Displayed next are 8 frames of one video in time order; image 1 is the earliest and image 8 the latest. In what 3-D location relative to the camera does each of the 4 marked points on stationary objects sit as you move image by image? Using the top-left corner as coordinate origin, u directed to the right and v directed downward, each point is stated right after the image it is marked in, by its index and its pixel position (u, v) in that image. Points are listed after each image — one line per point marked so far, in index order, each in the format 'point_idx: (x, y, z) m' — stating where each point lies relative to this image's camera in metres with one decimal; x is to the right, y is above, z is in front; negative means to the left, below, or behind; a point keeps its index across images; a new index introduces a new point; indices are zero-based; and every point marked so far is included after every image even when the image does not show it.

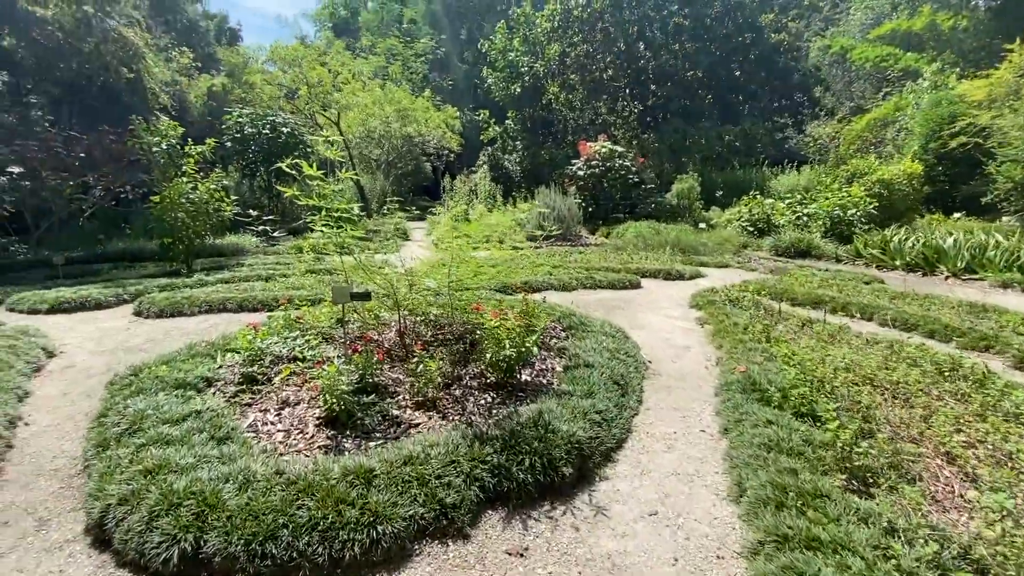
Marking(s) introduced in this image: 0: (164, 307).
0: (-3.8, -0.2, +5.3) m
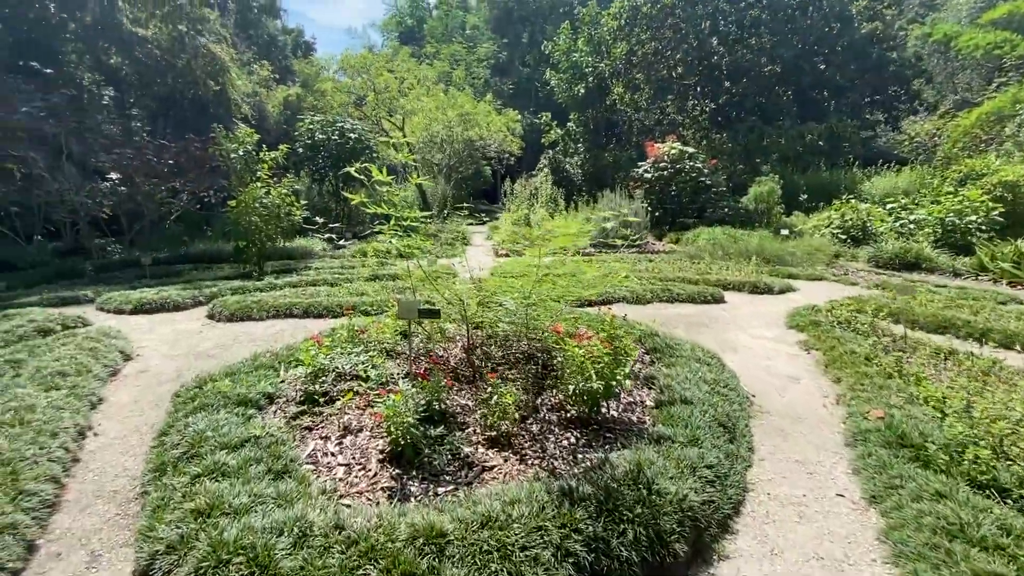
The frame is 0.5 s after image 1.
0: (-3.1, -0.3, +5.4) m
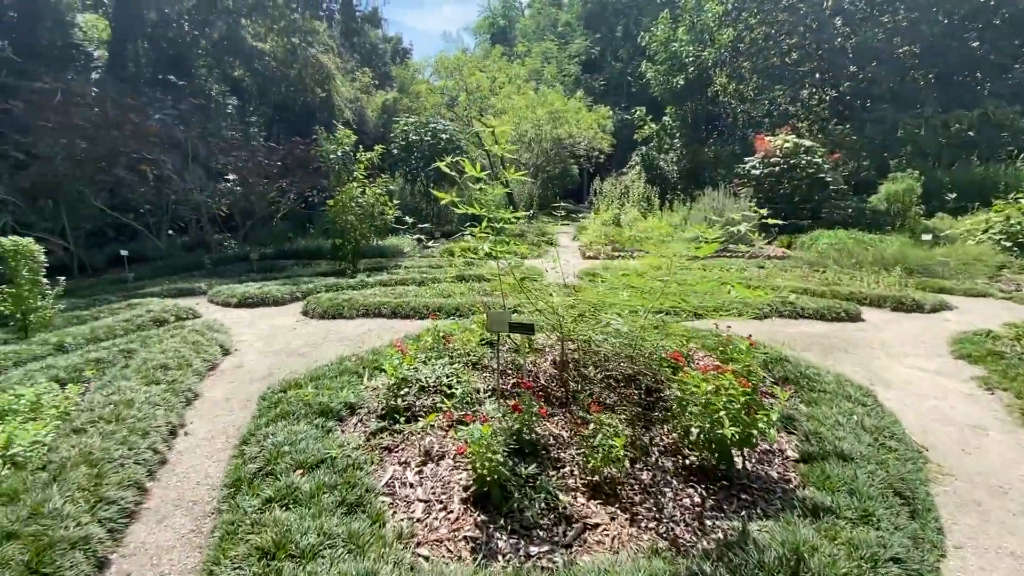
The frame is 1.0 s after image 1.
0: (-2.1, -0.2, +5.4) m
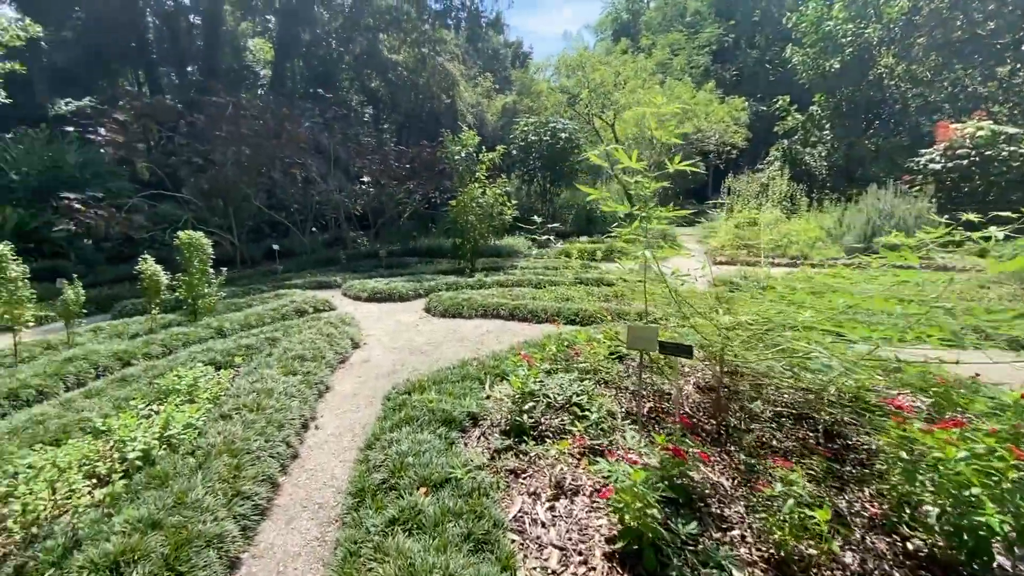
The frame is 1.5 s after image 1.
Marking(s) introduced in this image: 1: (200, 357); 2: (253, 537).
0: (-0.7, -0.2, +5.4) m
1: (-2.4, -0.5, +3.8) m
2: (-1.0, -1.0, +1.9) m
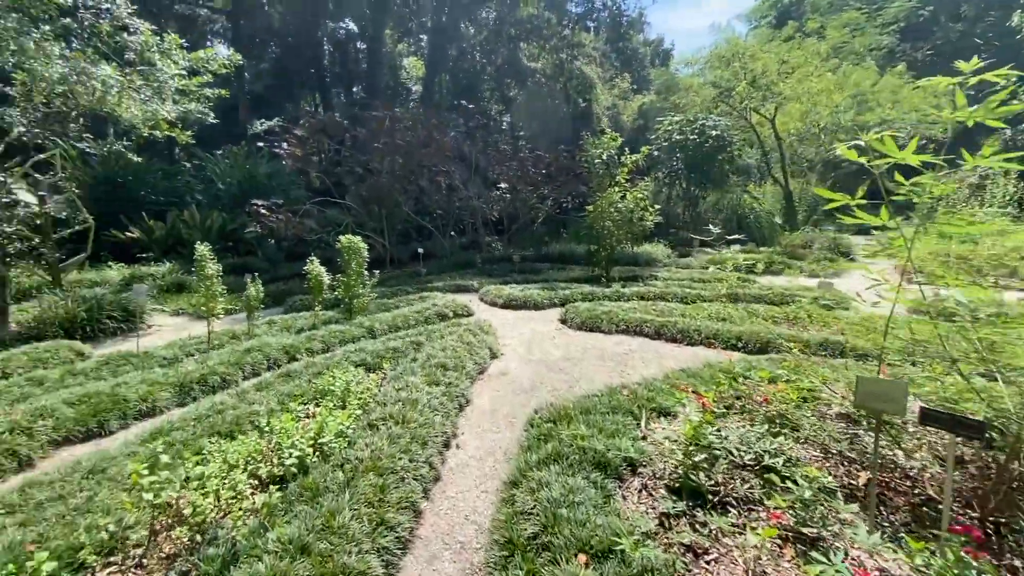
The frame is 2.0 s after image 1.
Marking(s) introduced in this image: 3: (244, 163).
0: (+0.8, -0.3, +5.1) m
1: (-1.3, -0.6, +4.0) m
2: (-0.4, -1.0, +1.7) m
3: (-6.4, +2.9, +11.6) m
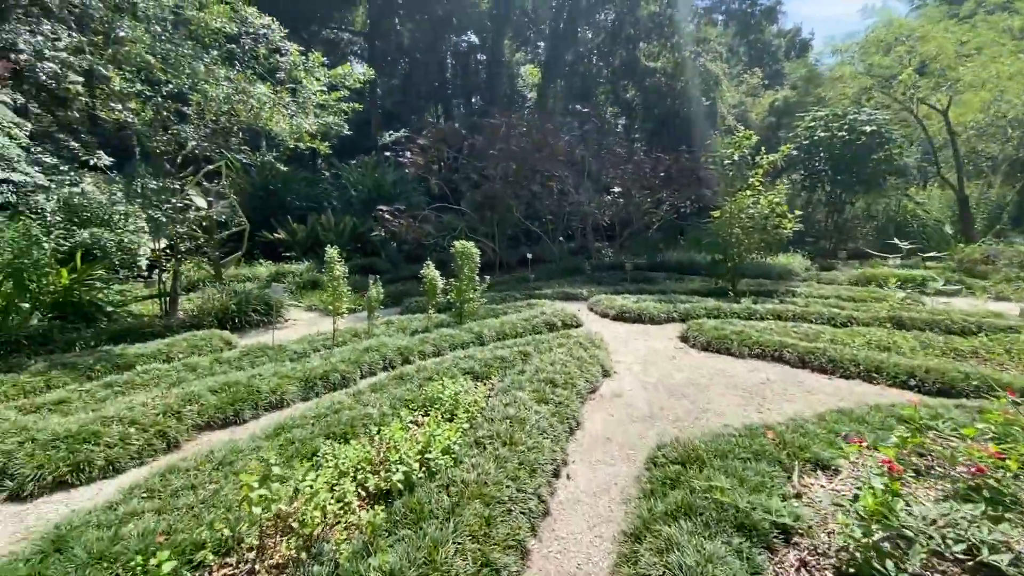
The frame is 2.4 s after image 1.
0: (+1.9, -0.5, +4.6) m
1: (-0.4, -0.6, +3.9) m
2: (0.0, -1.1, +1.5) m
3: (-3.6, +3.0, +12.5) m
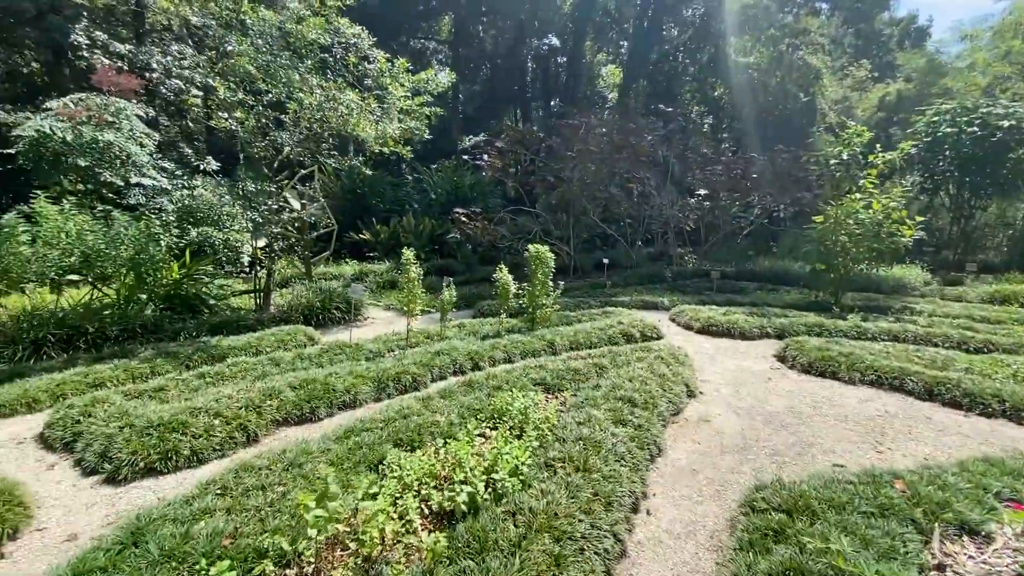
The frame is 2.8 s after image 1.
0: (+2.5, -0.6, +4.1) m
1: (+0.1, -0.7, +3.7) m
2: (+0.1, -1.1, +1.3) m
3: (-1.6, +2.9, +12.7) m
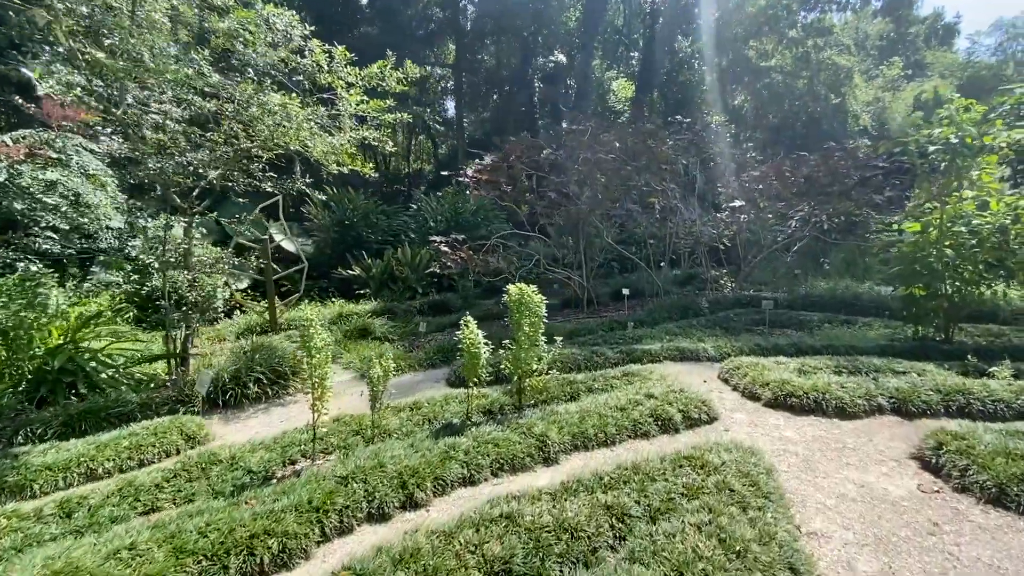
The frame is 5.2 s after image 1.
0: (+2.3, -0.9, +2.2) m
1: (-0.1, -1.0, +2.0) m
2: (-0.2, -1.4, -0.4) m
3: (-1.5, +2.0, +11.2) m
